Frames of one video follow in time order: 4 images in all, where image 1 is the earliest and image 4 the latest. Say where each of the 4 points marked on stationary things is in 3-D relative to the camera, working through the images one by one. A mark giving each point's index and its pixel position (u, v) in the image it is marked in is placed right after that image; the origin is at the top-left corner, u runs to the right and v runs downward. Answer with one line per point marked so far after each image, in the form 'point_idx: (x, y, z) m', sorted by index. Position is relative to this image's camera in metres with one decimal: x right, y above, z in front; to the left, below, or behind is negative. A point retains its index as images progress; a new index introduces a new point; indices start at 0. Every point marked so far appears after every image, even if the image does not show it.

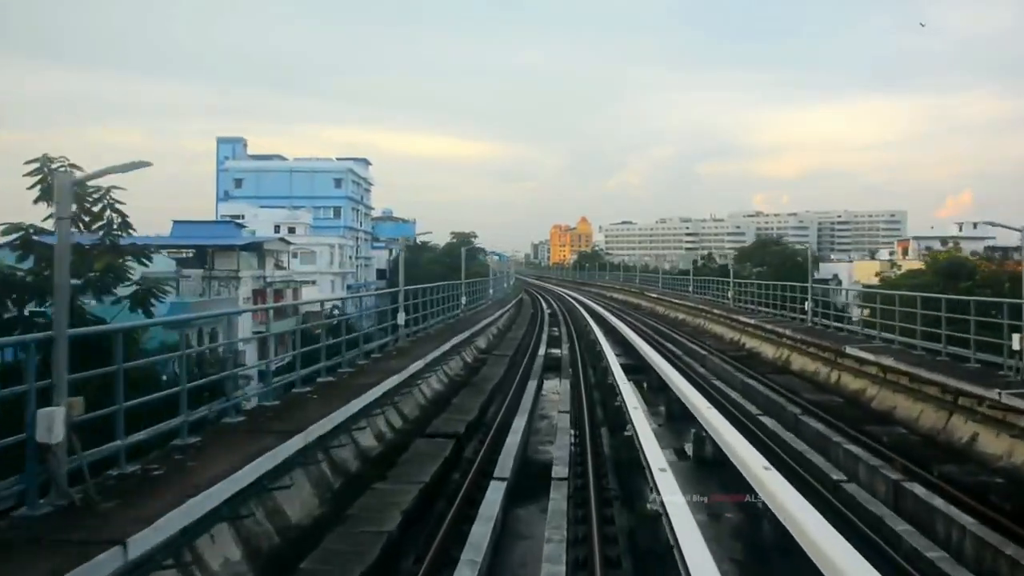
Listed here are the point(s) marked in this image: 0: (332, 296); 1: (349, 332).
0: (-2.1, -0.1, +9.8) m
1: (-2.2, -0.6, +11.0) m
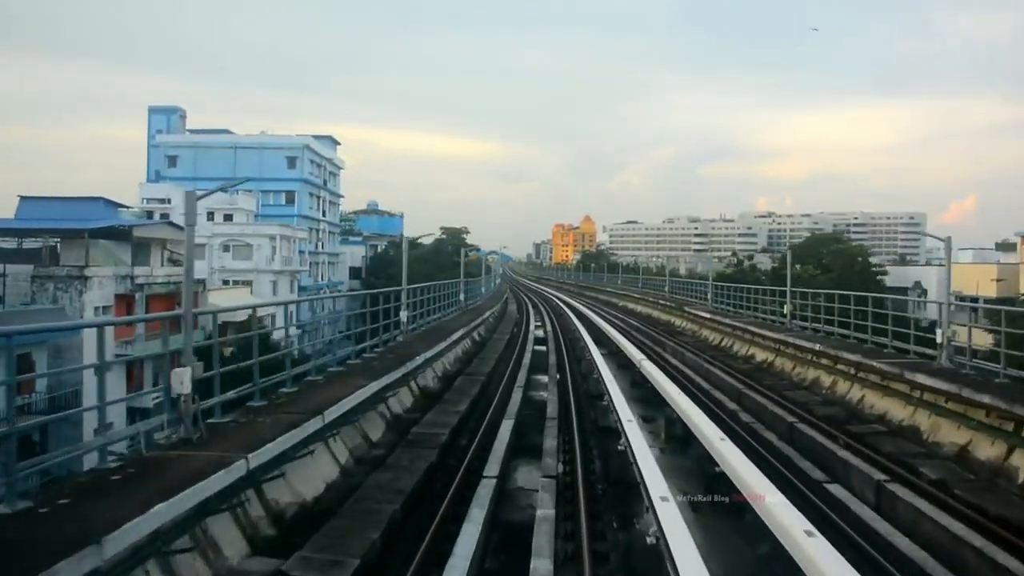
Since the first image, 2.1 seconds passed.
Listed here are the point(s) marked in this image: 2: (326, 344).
0: (-2.3, -0.1, +7.8) m
1: (-2.4, -0.6, +9.1) m
2: (-2.3, -0.7, +10.1) m
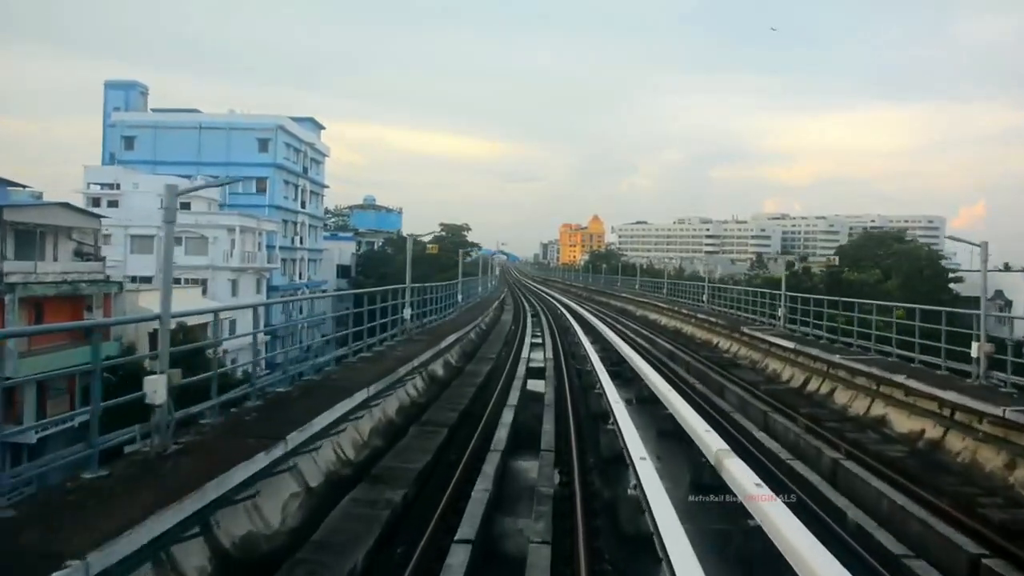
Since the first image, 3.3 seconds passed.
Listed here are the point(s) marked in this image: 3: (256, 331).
0: (-2.3, -0.1, +6.7) m
1: (-2.4, -0.6, +8.0) m
2: (-2.3, -0.7, +9.0) m
3: (-2.3, -0.4, +7.2) m
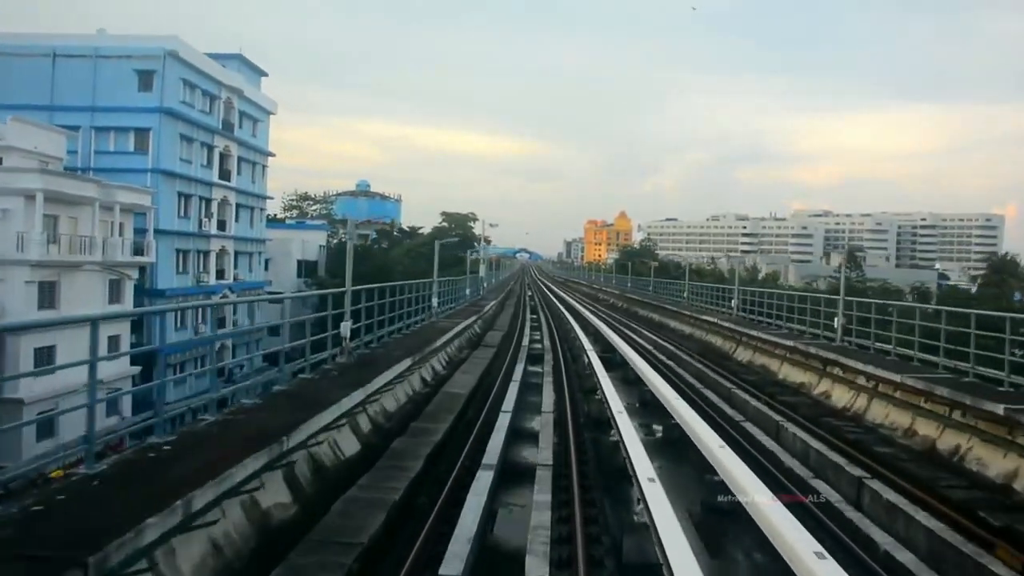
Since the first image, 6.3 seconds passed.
0: (-2.3, -0.2, +4.1) m
1: (-2.4, -0.7, +5.4) m
2: (-2.3, -0.7, +6.3) m
3: (-2.3, -0.4, +4.5) m
